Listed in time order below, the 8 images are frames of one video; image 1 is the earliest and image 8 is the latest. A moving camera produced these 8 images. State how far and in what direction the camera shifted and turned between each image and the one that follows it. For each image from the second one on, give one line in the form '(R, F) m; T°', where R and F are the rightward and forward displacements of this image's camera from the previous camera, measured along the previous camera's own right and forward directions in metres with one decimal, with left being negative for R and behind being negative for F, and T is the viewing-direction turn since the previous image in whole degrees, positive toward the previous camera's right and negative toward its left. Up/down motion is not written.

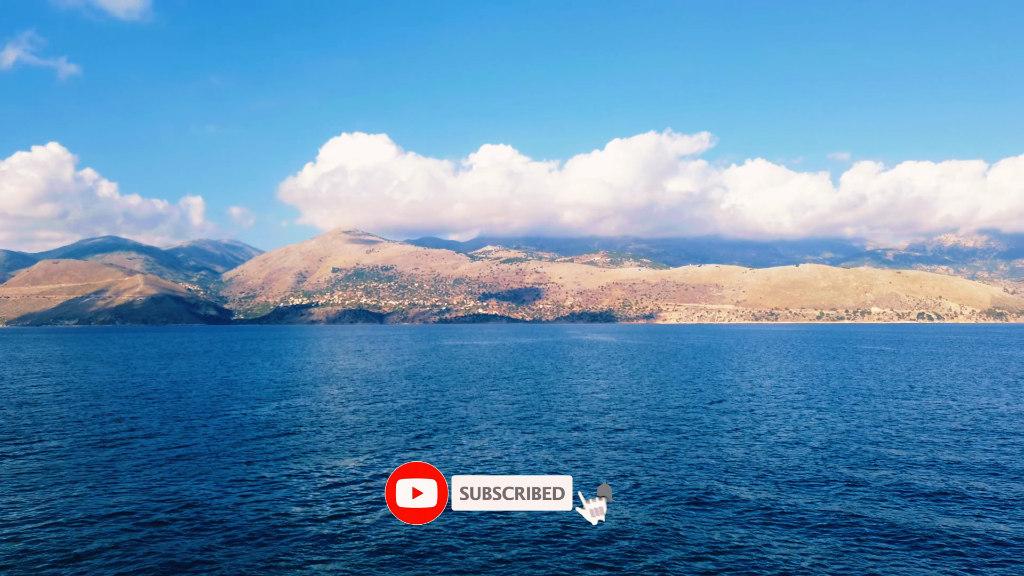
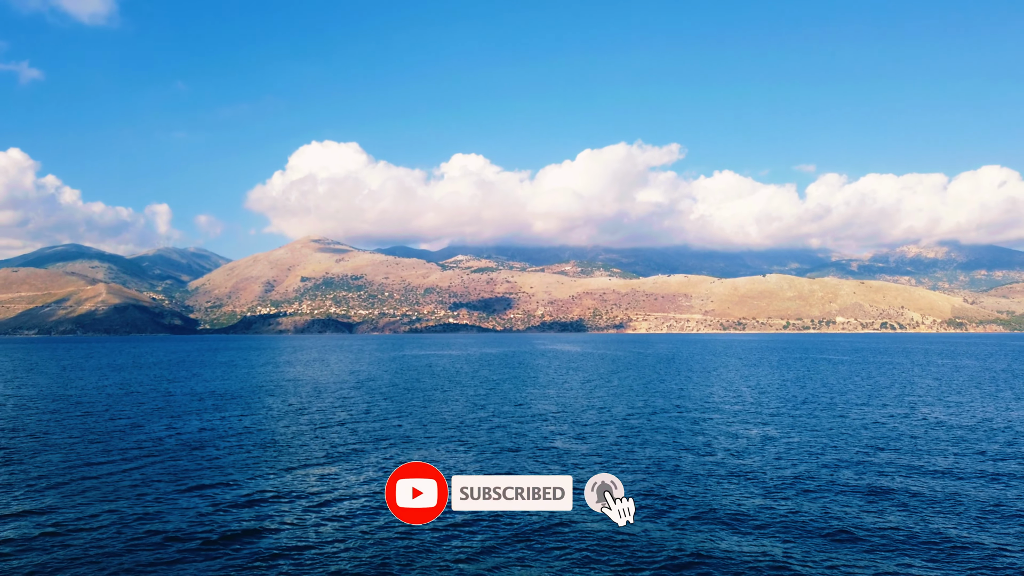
(+0.7, -0.1) m; +2°
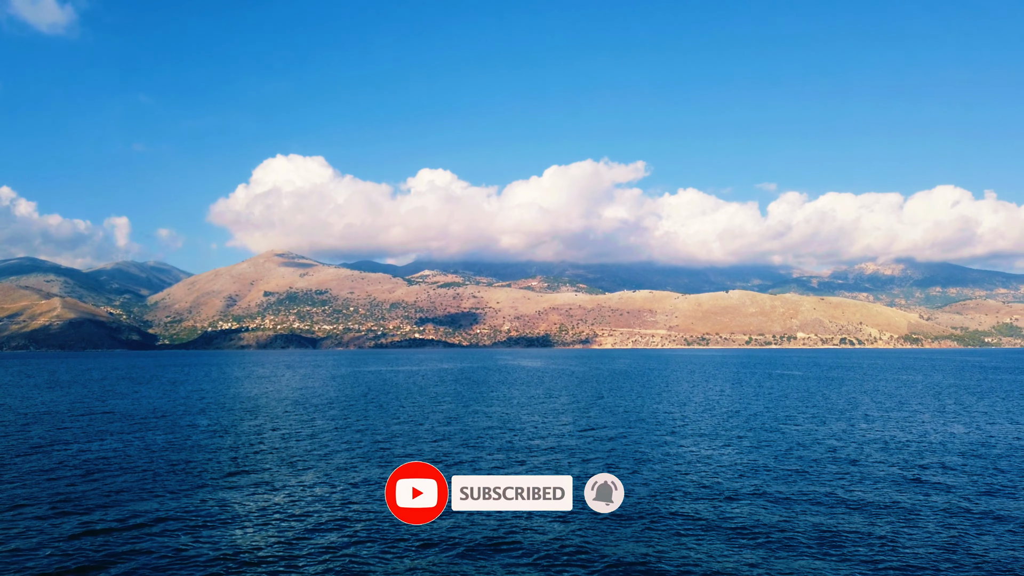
(+0.7, +0.2) m; +3°
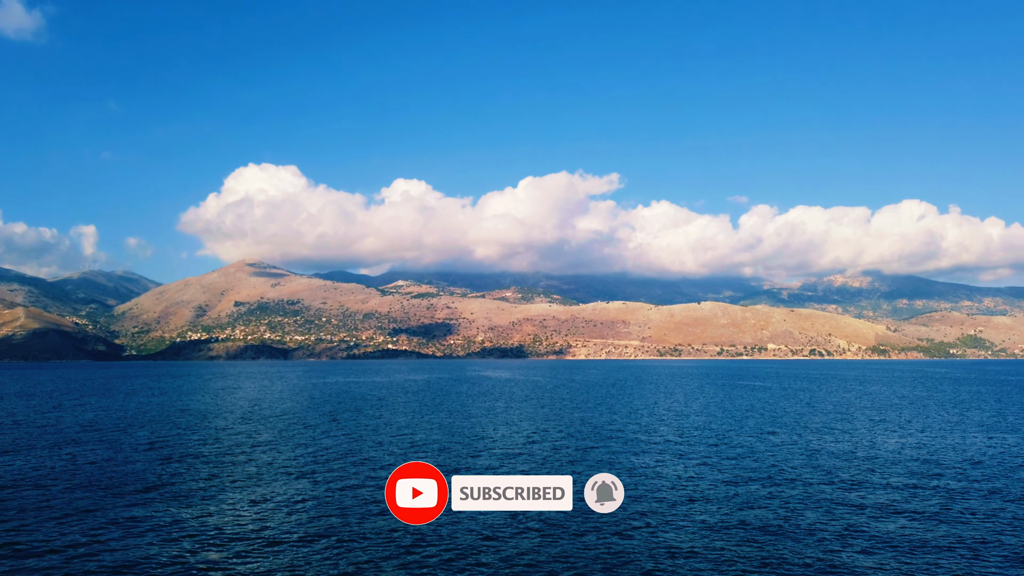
(+0.7, +0.1) m; +2°
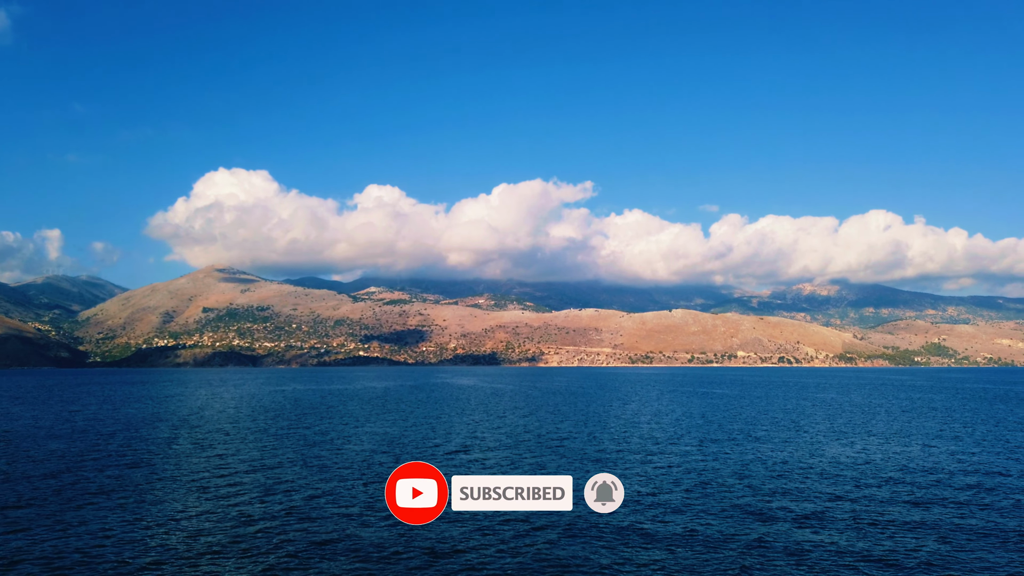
(+1.1, +0.2) m; +2°
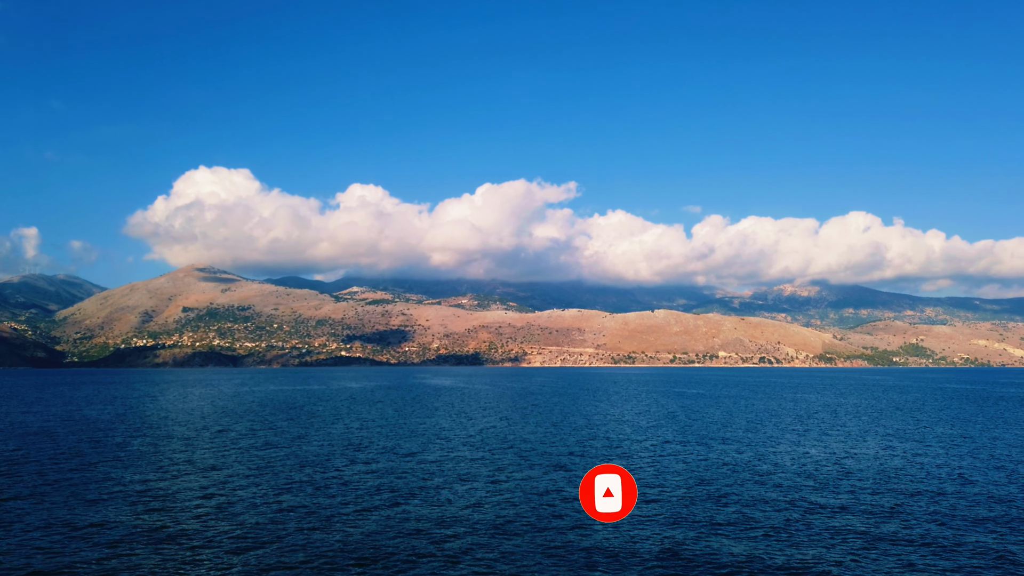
(+0.7, 0.0) m; +1°
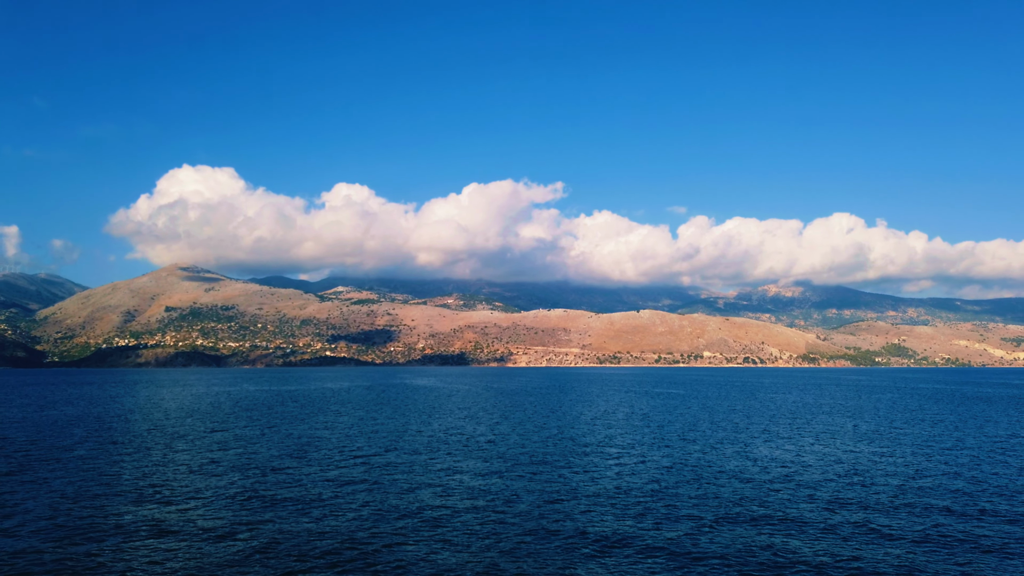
(+0.6, +0.3) m; +1°
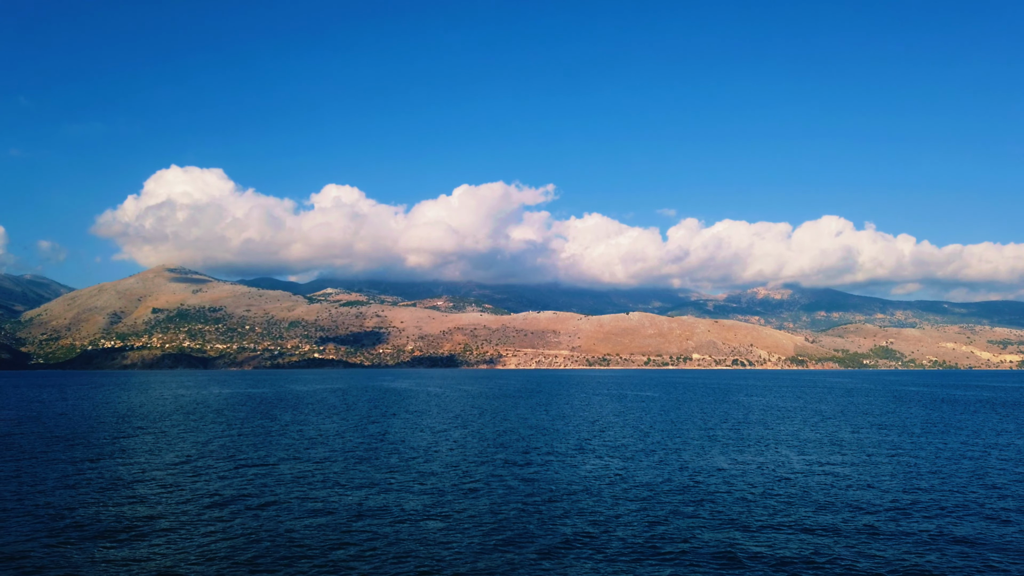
(+1.2, +1.7) m; +1°
